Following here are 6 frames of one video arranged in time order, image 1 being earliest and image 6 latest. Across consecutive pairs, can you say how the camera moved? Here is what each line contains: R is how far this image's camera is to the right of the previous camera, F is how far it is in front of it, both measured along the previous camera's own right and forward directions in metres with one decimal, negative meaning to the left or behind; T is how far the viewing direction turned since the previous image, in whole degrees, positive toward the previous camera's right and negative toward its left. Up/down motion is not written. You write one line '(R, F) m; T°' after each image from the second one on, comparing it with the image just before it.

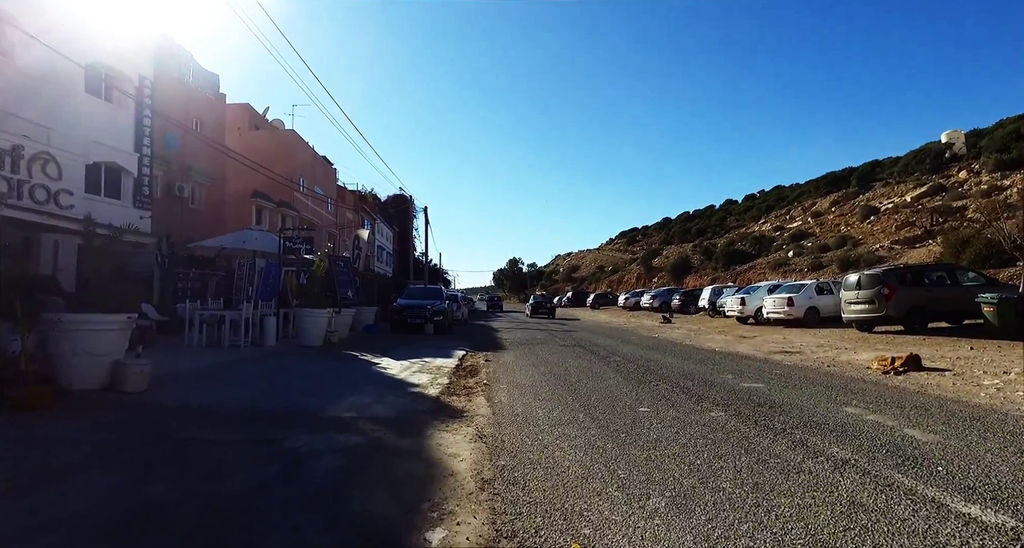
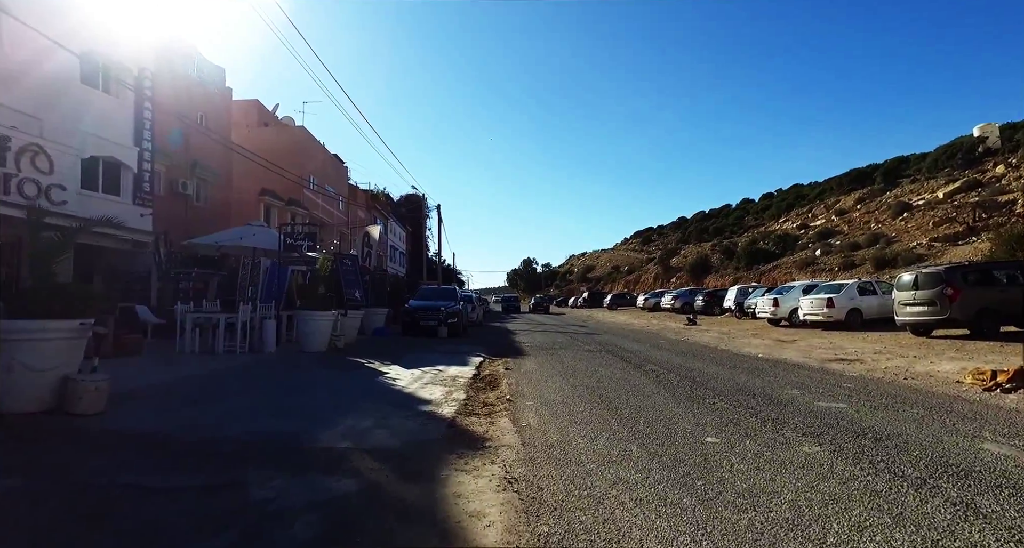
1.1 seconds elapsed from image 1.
(-0.2, +1.2) m; -2°
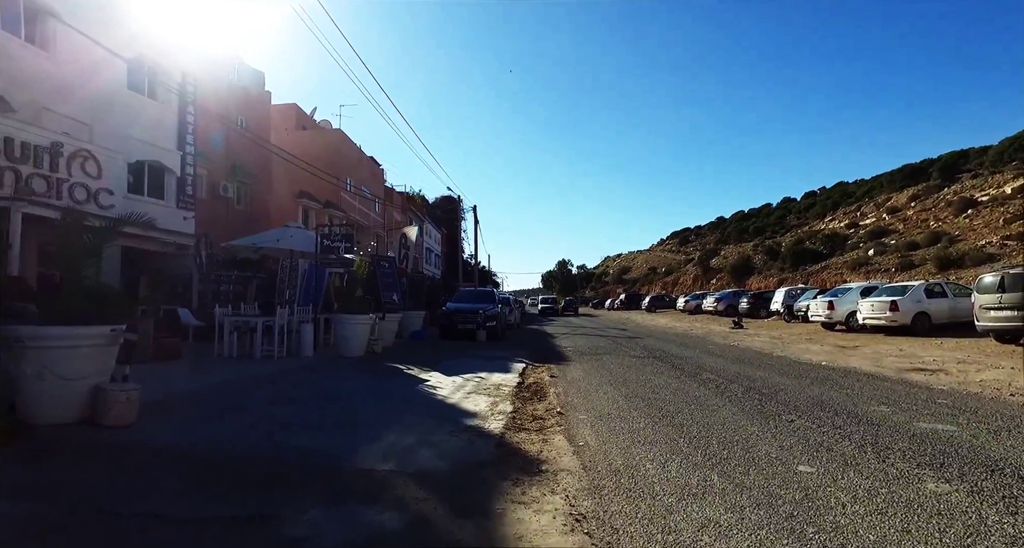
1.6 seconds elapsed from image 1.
(-0.2, +0.6) m; -4°
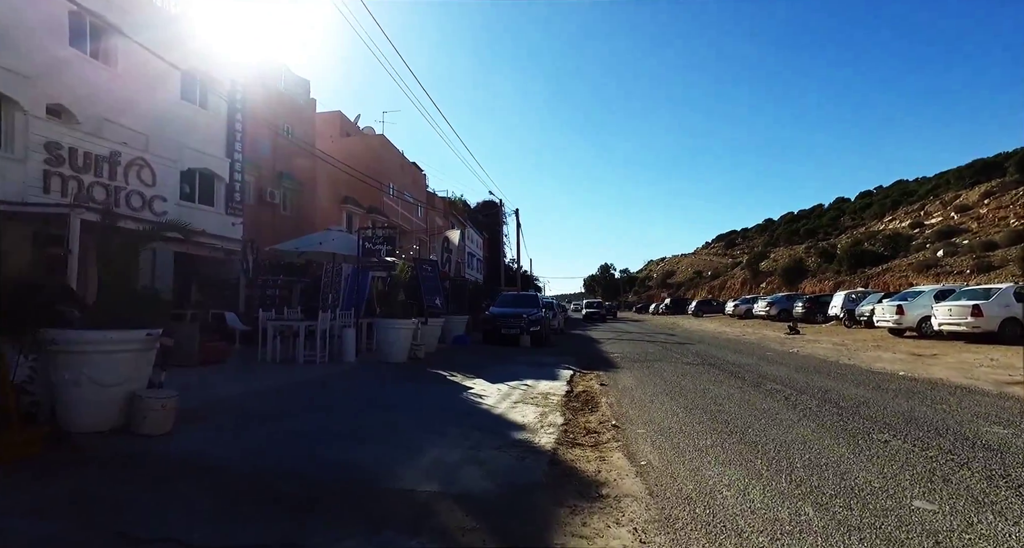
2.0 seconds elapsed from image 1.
(-0.1, +0.5) m; -5°
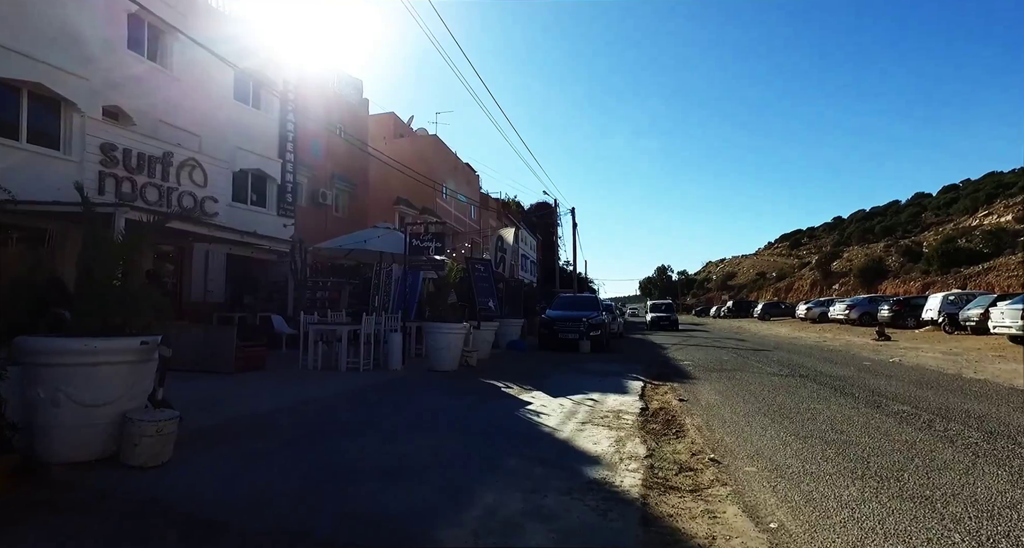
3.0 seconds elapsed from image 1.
(-0.2, +1.1) m; -6°
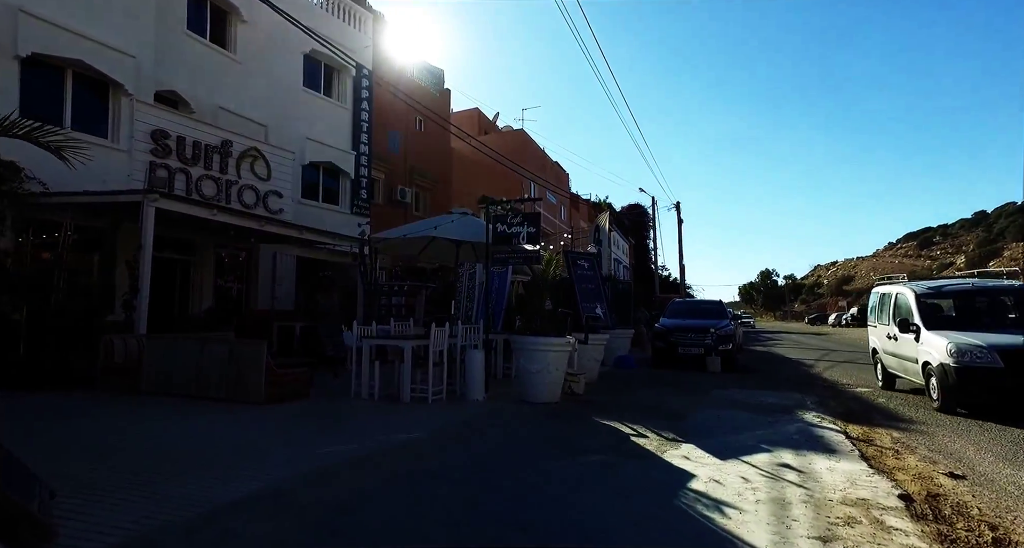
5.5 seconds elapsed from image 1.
(-0.5, +2.9) m; -10°
